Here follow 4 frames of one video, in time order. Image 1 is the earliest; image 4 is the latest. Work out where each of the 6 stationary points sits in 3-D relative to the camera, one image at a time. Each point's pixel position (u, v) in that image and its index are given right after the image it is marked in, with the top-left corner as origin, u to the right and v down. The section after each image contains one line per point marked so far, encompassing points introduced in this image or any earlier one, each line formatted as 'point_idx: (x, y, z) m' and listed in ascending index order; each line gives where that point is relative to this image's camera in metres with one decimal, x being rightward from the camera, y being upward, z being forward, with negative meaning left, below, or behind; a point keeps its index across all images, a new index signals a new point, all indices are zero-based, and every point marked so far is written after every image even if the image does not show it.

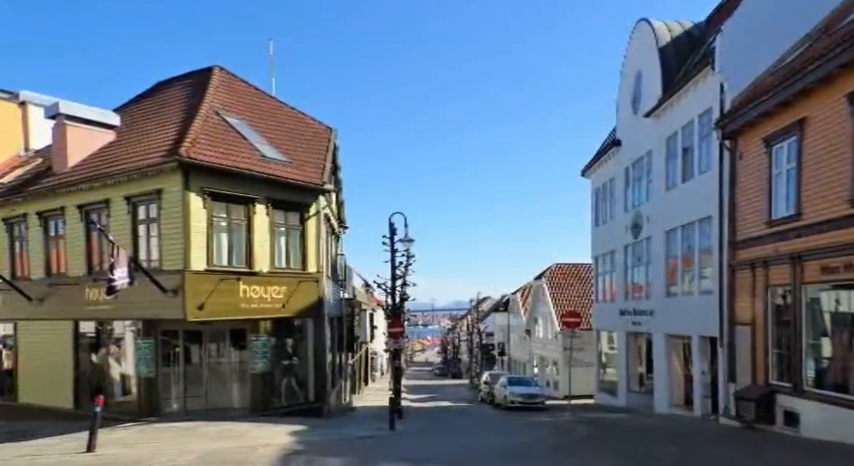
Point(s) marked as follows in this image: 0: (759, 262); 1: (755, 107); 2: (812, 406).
0: (+8.4, -0.7, +19.7) m
1: (+8.1, +3.1, +19.3) m
2: (+8.4, -3.8, +17.1) m
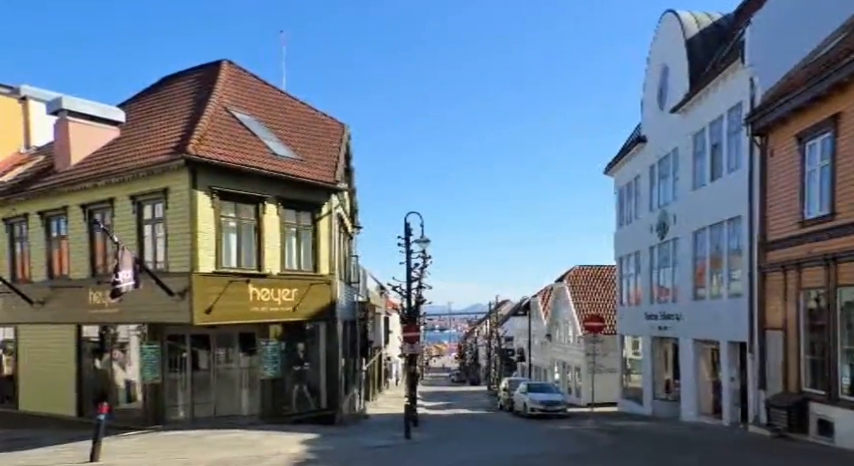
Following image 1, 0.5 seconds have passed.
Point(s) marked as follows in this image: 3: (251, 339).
0: (+8.8, -0.7, +18.6) m
1: (+8.5, +3.1, +18.3) m
2: (+8.7, -3.8, +16.0) m
3: (-4.5, -2.7, +19.8) m
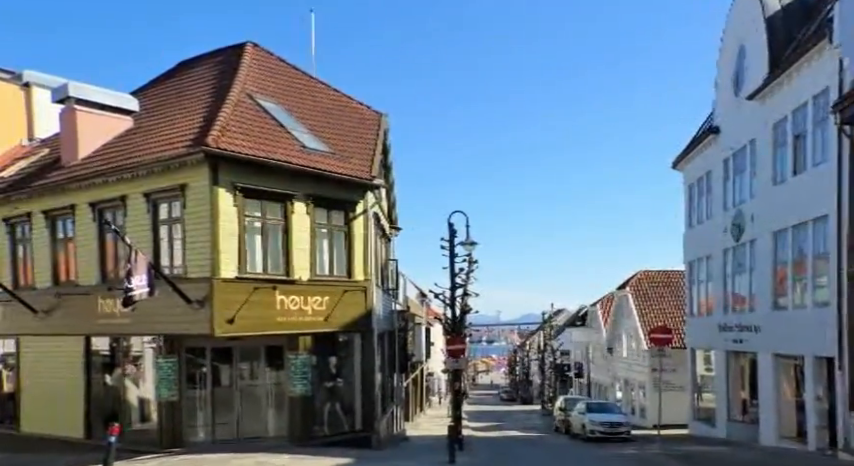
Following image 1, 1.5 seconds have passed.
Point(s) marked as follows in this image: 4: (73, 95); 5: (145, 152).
0: (+9.8, -0.7, +16.0) m
1: (+9.5, +3.1, +15.7) m
2: (+9.6, -3.8, +13.4) m
3: (-3.4, -2.8, +17.8) m
4: (-7.9, +3.1, +17.5) m
5: (-6.1, +1.7, +16.8) m
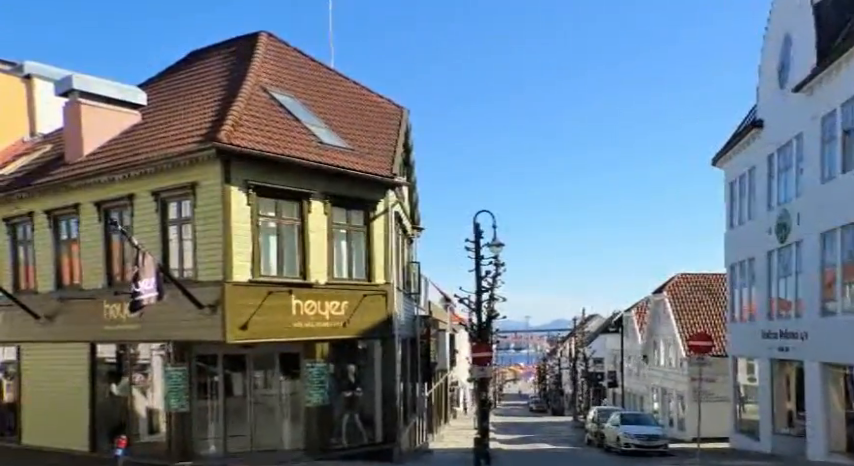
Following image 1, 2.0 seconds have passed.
0: (+10.2, -0.7, +14.7) m
1: (+10.0, +3.1, +14.3) m
2: (+10.0, -3.8, +12.0) m
3: (-2.9, -2.8, +16.8) m
4: (-7.4, +3.1, +16.6) m
5: (-5.6, +1.7, +15.9) m
